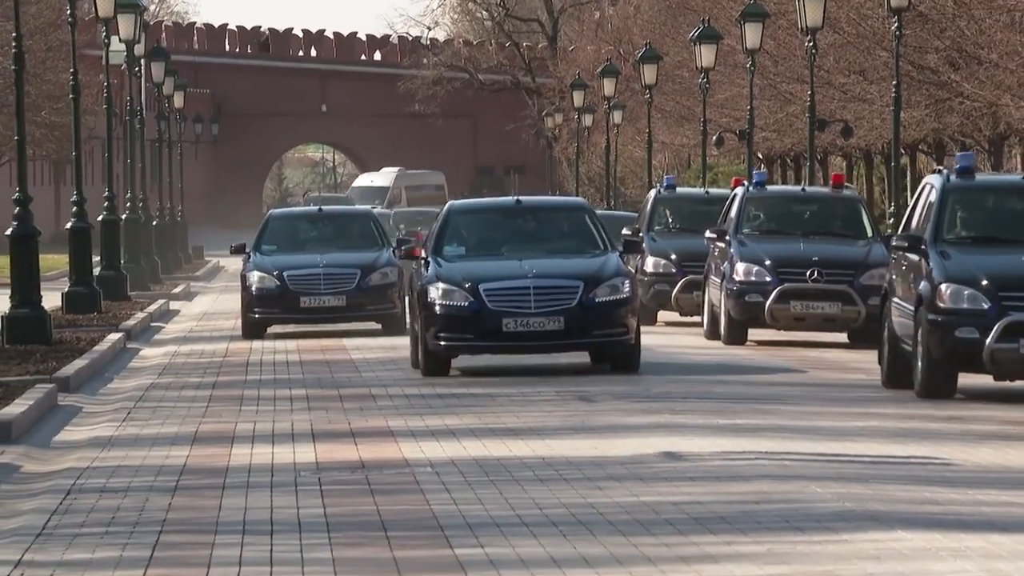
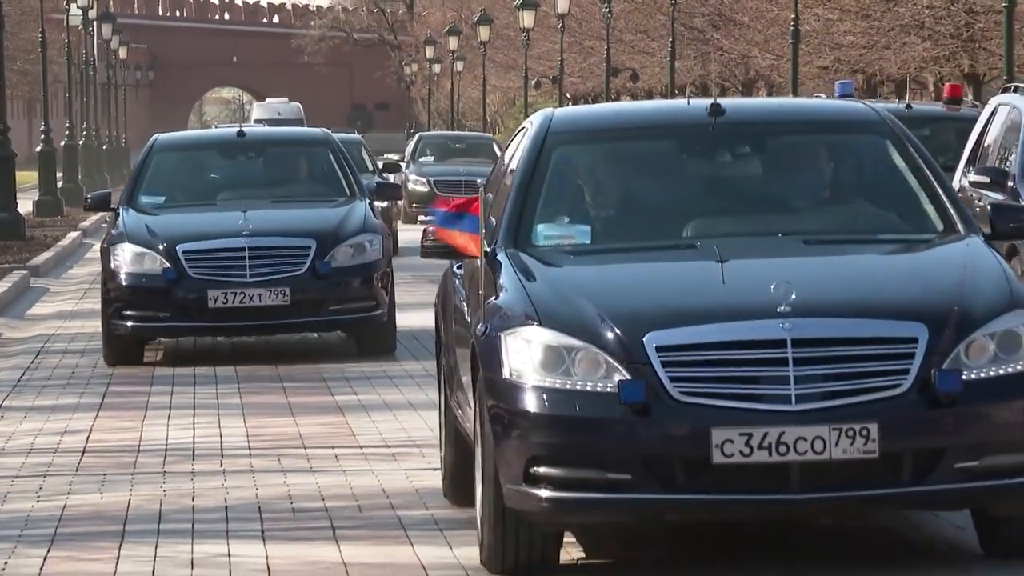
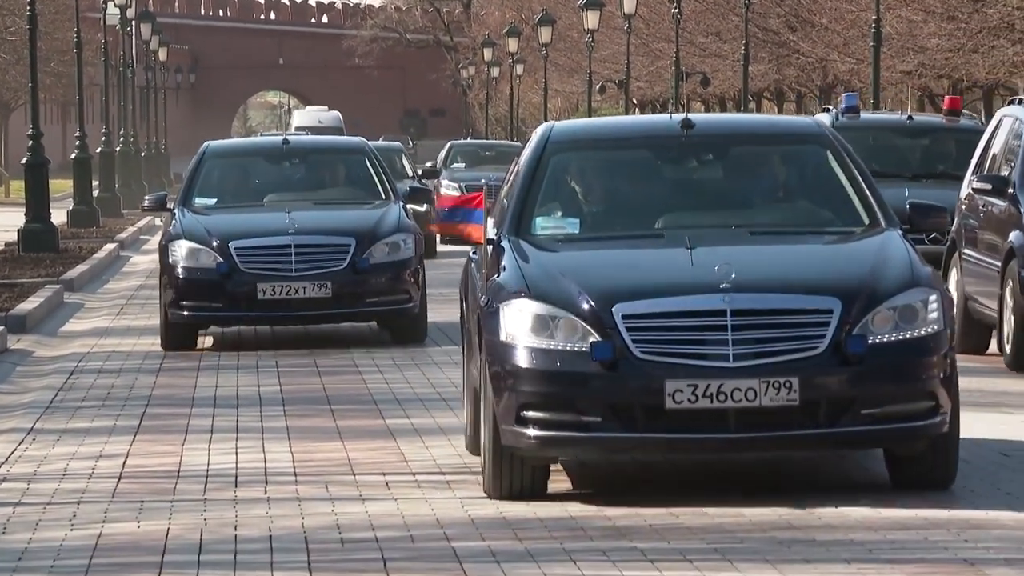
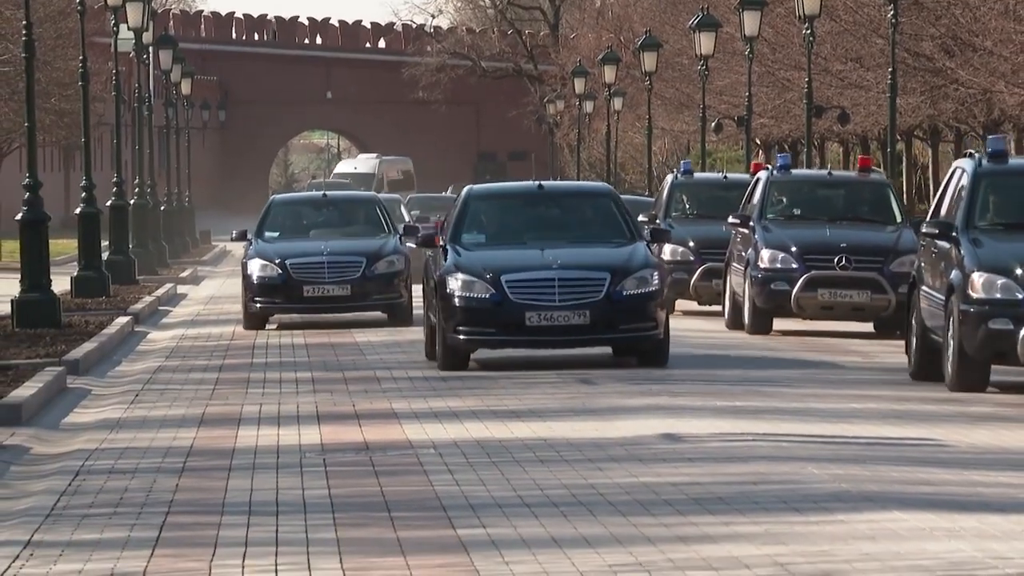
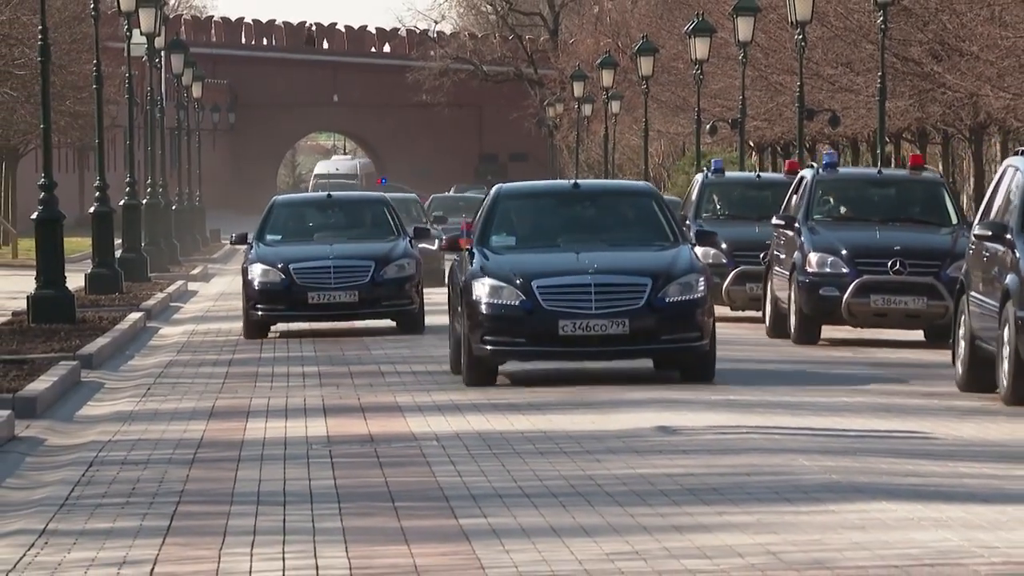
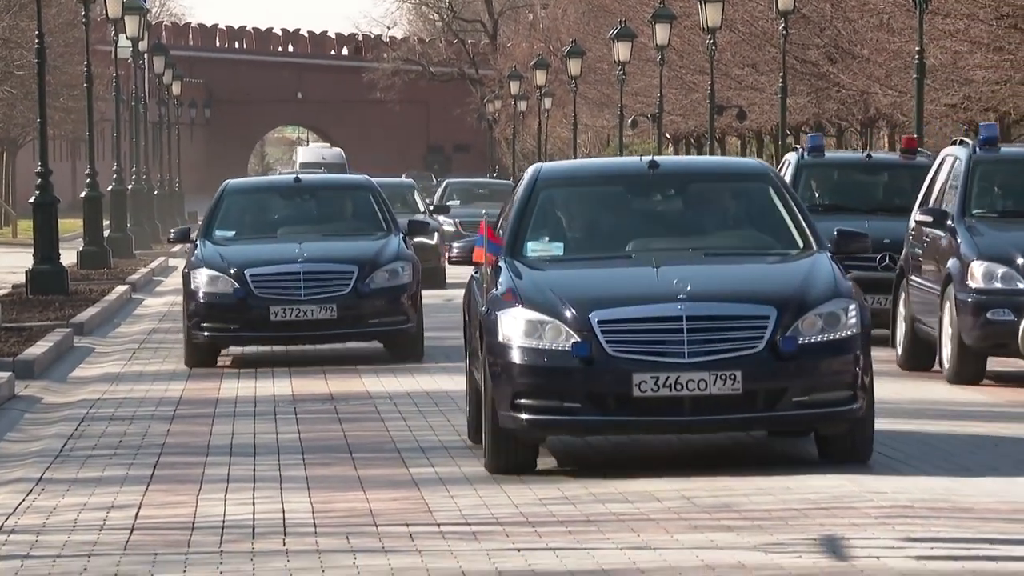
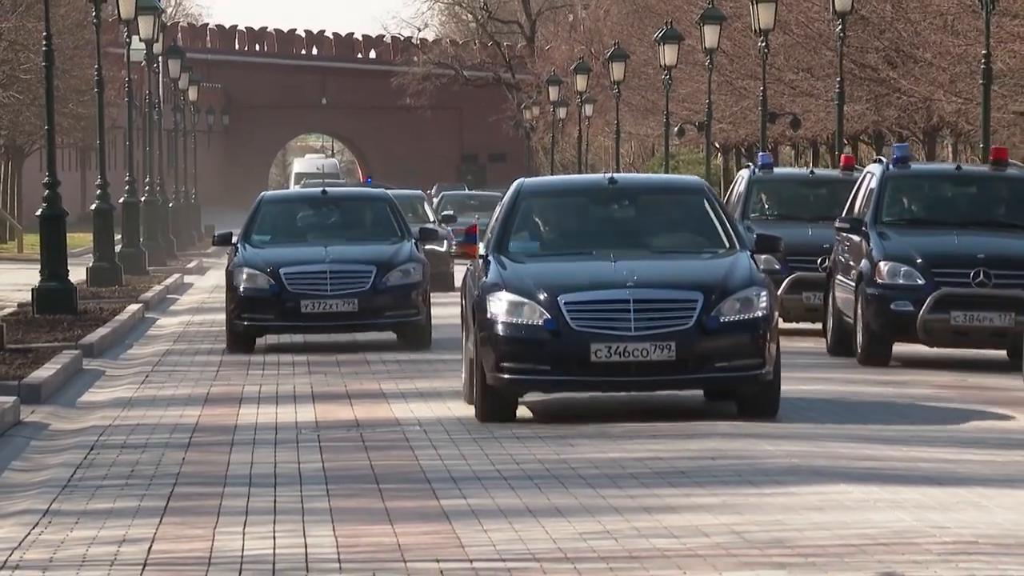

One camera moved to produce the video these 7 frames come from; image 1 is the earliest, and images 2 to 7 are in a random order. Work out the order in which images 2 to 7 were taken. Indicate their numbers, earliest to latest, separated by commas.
4, 5, 7, 6, 3, 2
